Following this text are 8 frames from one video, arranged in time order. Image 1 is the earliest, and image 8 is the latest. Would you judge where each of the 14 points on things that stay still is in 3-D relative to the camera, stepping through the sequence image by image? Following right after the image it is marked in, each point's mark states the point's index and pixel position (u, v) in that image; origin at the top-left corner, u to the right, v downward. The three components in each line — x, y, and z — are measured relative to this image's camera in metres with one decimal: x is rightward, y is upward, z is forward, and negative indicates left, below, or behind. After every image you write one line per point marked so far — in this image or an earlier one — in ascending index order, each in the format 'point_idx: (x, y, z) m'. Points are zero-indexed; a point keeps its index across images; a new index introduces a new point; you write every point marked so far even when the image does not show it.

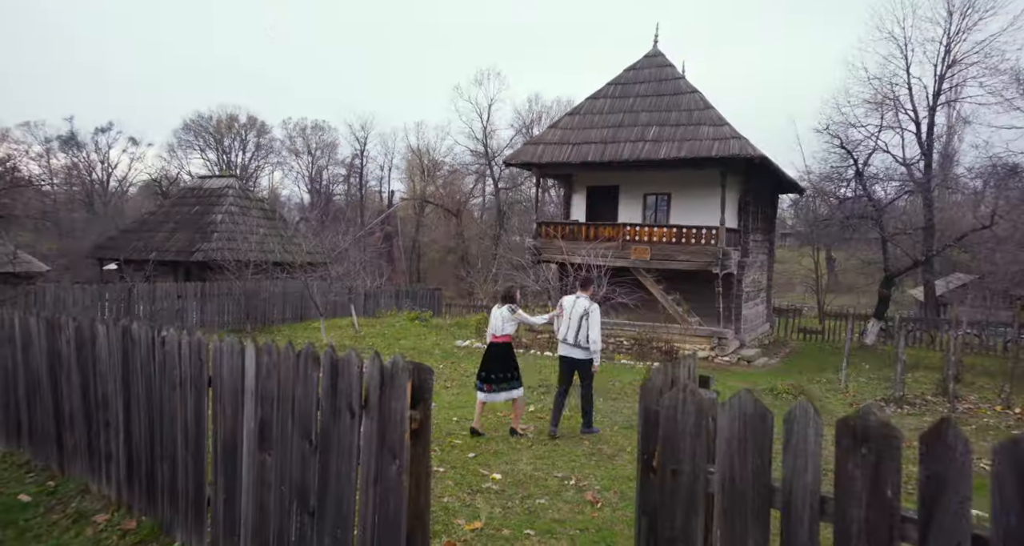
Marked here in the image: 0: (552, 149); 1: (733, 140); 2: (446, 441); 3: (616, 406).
0: (+1.0, +3.1, +17.4) m
1: (+5.0, +3.0, +15.6) m
2: (-0.7, -1.8, +7.4) m
3: (+1.5, -1.9, +10.0) m
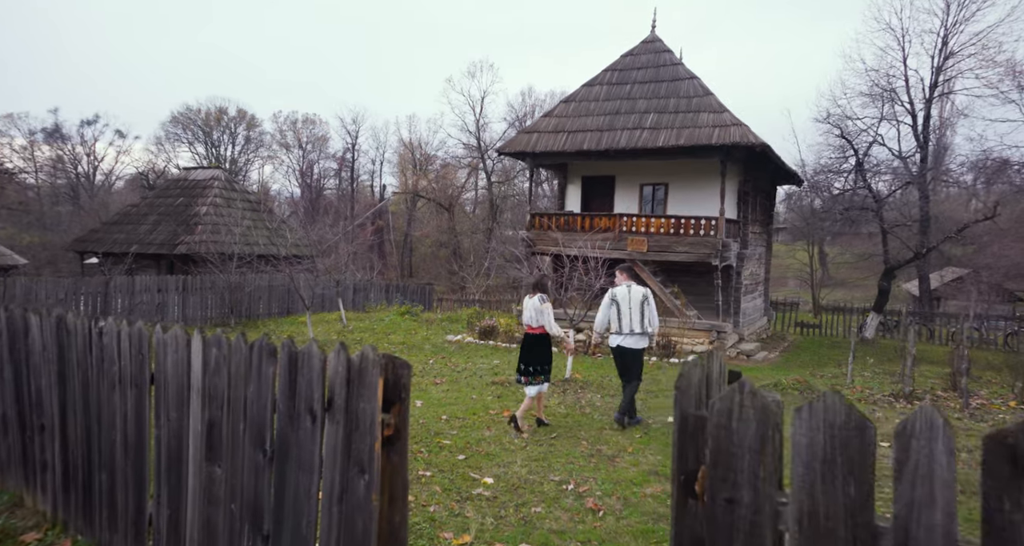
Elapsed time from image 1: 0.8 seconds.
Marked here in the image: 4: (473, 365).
0: (+0.9, +3.3, +16.9) m
1: (+4.9, +3.2, +15.2) m
2: (-0.8, -1.7, +6.9) m
3: (+1.4, -1.8, +9.6) m
4: (-0.7, -1.7, +12.9) m
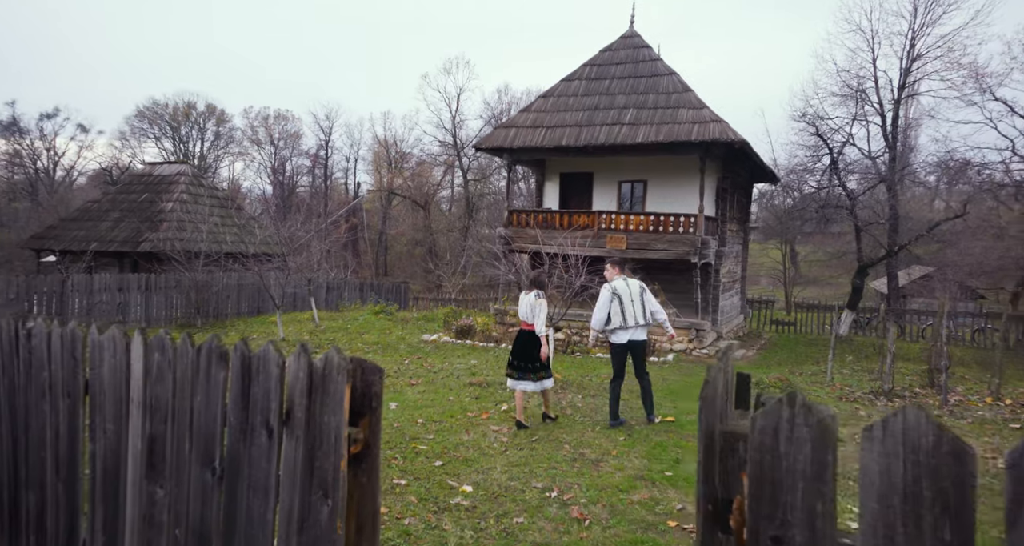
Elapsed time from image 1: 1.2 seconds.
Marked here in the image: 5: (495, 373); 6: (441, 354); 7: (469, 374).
0: (+0.3, +3.4, +16.6) m
1: (+4.4, +3.2, +15.0) m
2: (-1.0, -1.6, +6.5) m
3: (+1.1, -1.8, +9.3) m
4: (-1.2, -1.7, +12.5) m
5: (-0.3, -1.7, +11.9) m
6: (-1.4, -1.6, +13.7) m
7: (-0.7, -1.7, +11.6) m
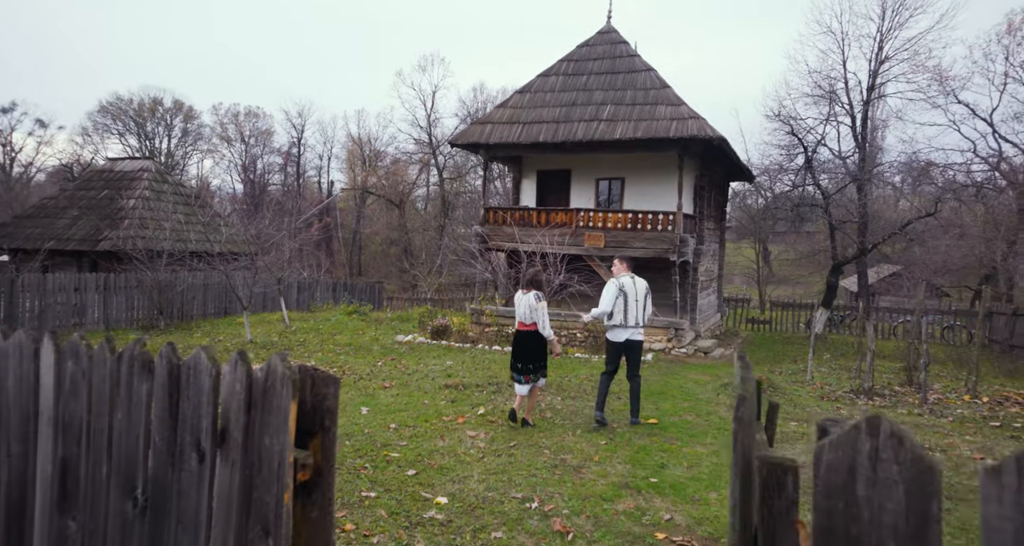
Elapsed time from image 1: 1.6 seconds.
0: (-0.3, +3.4, +16.3) m
1: (+3.9, +3.3, +14.8) m
2: (-1.2, -1.6, +6.2) m
3: (+0.8, -1.7, +9.0) m
4: (-1.6, -1.6, +12.2) m
5: (-0.7, -1.7, +11.6) m
6: (-1.9, -1.6, +13.3) m
7: (-1.1, -1.7, +11.2) m
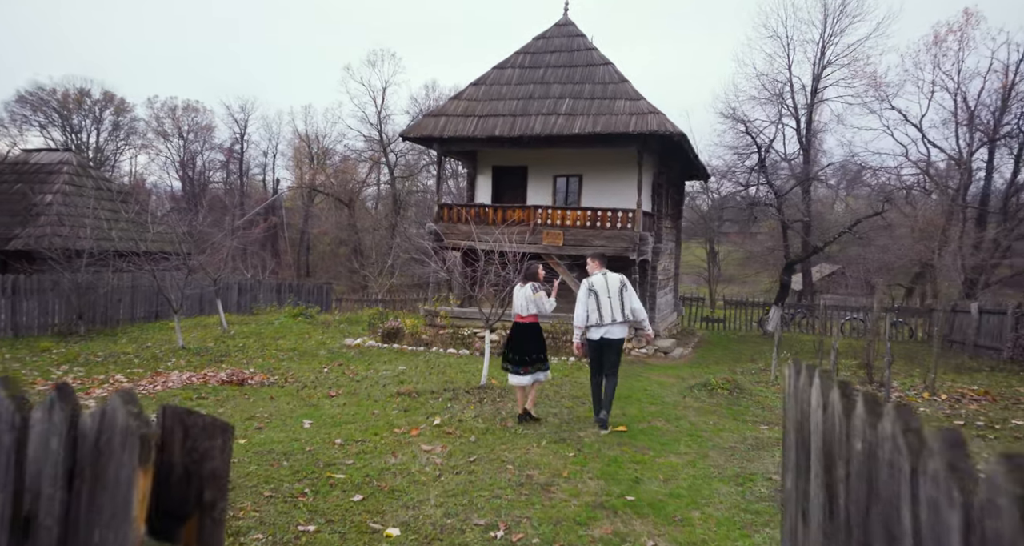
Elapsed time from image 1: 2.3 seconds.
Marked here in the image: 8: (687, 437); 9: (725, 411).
0: (-1.3, +3.4, +15.6) m
1: (+2.9, +3.3, +14.4) m
2: (-1.5, -1.6, +5.5) m
3: (+0.3, -1.7, +8.5) m
4: (-2.3, -1.6, +11.4) m
5: (-1.4, -1.7, +10.9) m
6: (-2.7, -1.6, +12.5) m
7: (-1.8, -1.7, +10.5) m
8: (+1.9, -1.7, +7.4) m
9: (+2.8, -1.8, +9.0) m
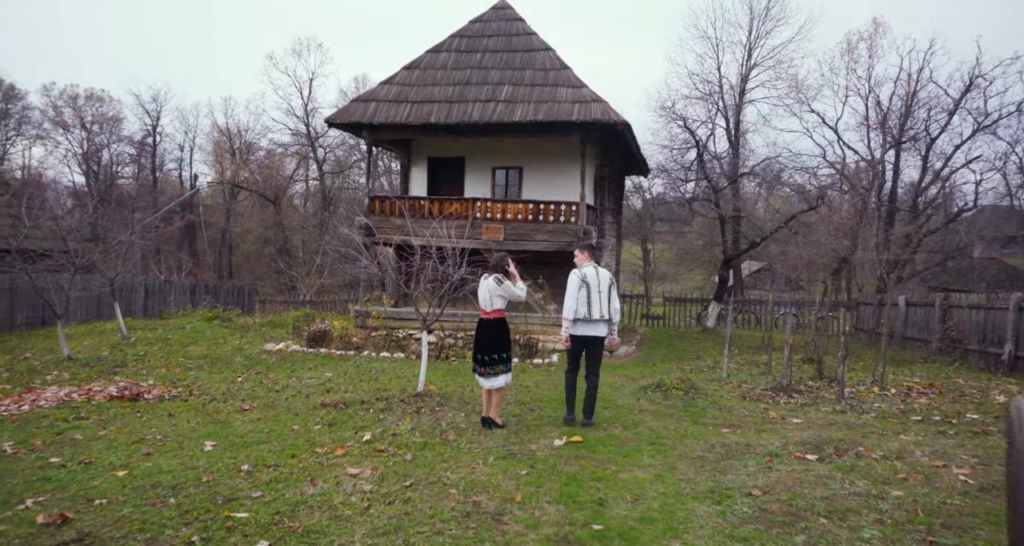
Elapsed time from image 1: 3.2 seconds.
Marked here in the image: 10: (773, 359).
0: (-2.7, +3.5, +14.5) m
1: (+1.6, +3.4, +13.8) m
2: (-1.9, -1.5, +4.4) m
3: (-0.3, -1.6, +7.5) m
4: (-3.2, -1.6, +10.2) m
5: (-2.2, -1.6, +9.8) m
6: (-3.7, -1.6, +11.3) m
7: (-2.6, -1.6, +9.4) m
8: (+1.3, -1.7, +6.6) m
9: (+2.1, -1.7, +8.3) m
10: (+4.6, -1.6, +12.0) m
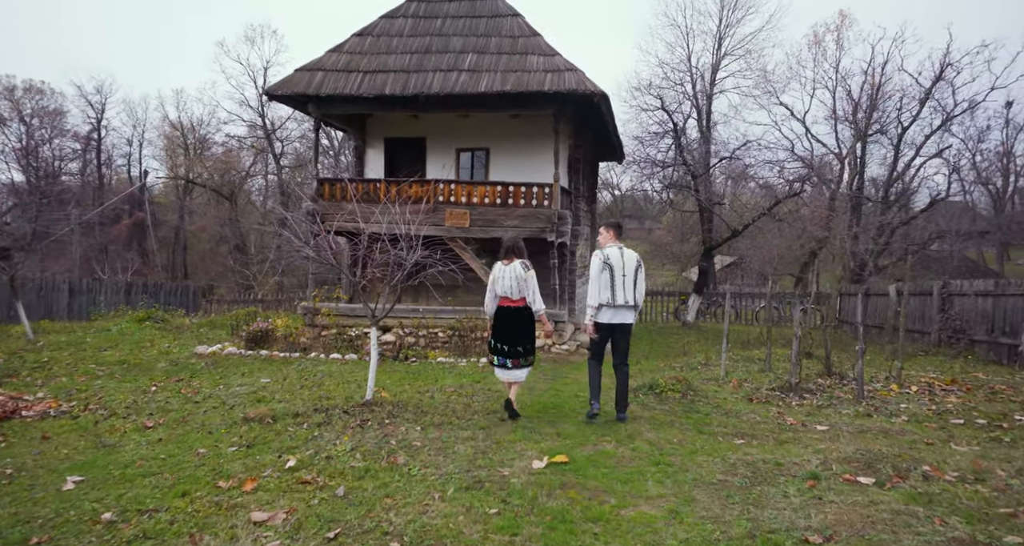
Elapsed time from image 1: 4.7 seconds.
0: (-3.3, +3.6, +12.9) m
1: (+1.0, +3.6, +12.3) m
2: (-2.0, -1.4, +2.9) m
3: (-0.6, -1.5, +6.1) m
4: (-3.6, -1.4, +8.6) m
5: (-2.6, -1.5, +8.3) m
6: (-4.2, -1.4, +9.7) m
7: (-3.0, -1.5, +7.8) m
8: (+1.1, -1.5, +5.2) m
9: (+1.7, -1.5, +6.9) m
10: (+4.1, -1.3, +10.8) m
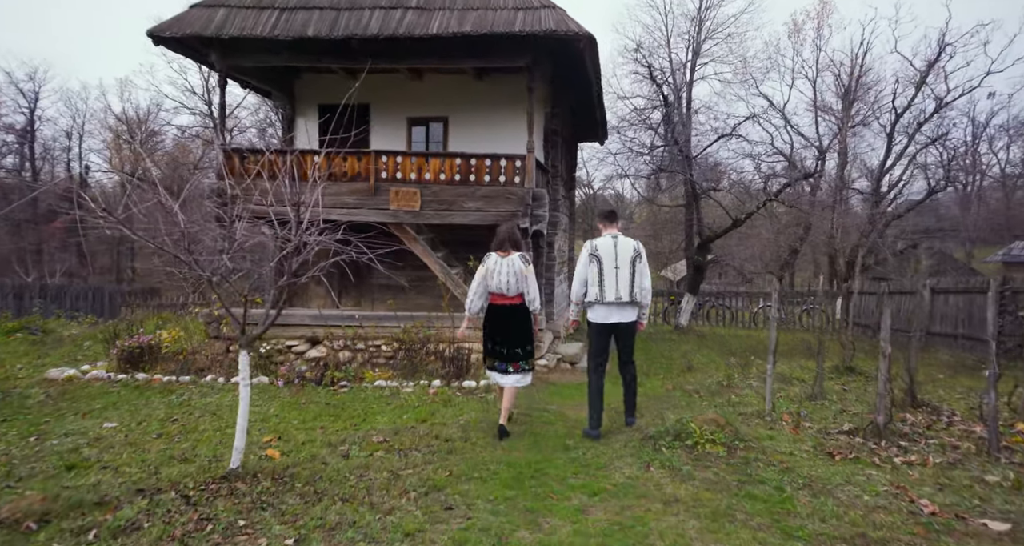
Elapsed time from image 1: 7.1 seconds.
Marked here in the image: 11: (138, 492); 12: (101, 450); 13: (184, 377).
0: (-3.9, +3.7, +10.0) m
1: (+0.5, +3.7, +9.5) m
2: (-2.1, -1.3, -0.1) m
3: (-0.9, -1.4, +3.2) m
4: (-4.0, -1.4, +5.6) m
5: (-3.0, -1.4, +5.3) m
6: (-4.6, -1.4, +6.7) m
7: (-3.3, -1.4, +4.8) m
8: (+0.8, -1.4, +2.4) m
9: (+1.4, -1.4, +4.1) m
10: (+3.7, -1.2, +8.1) m
11: (-2.4, -1.4, +4.4) m
12: (-3.3, -1.4, +5.6) m
13: (-4.1, -1.3, +8.7) m
